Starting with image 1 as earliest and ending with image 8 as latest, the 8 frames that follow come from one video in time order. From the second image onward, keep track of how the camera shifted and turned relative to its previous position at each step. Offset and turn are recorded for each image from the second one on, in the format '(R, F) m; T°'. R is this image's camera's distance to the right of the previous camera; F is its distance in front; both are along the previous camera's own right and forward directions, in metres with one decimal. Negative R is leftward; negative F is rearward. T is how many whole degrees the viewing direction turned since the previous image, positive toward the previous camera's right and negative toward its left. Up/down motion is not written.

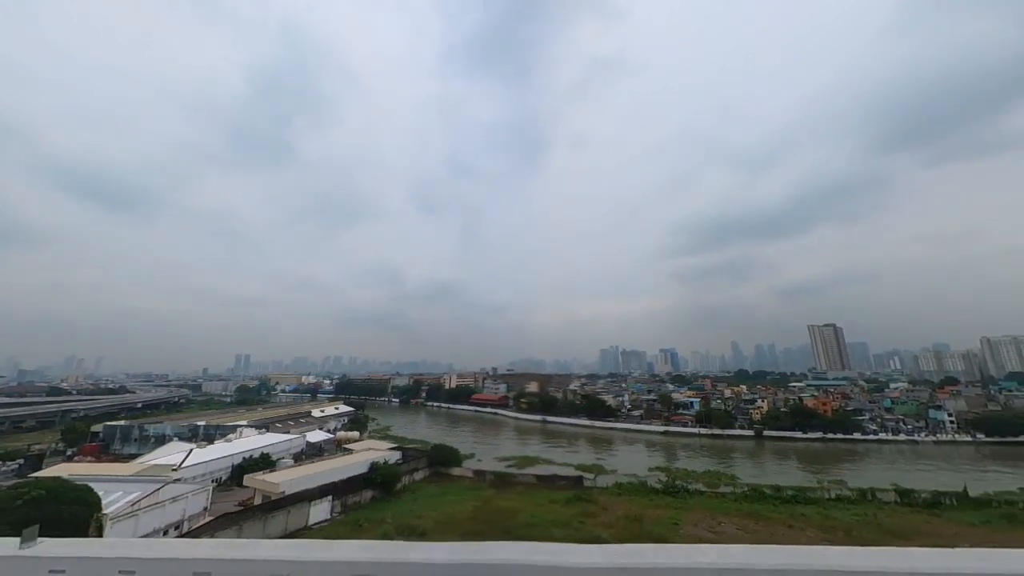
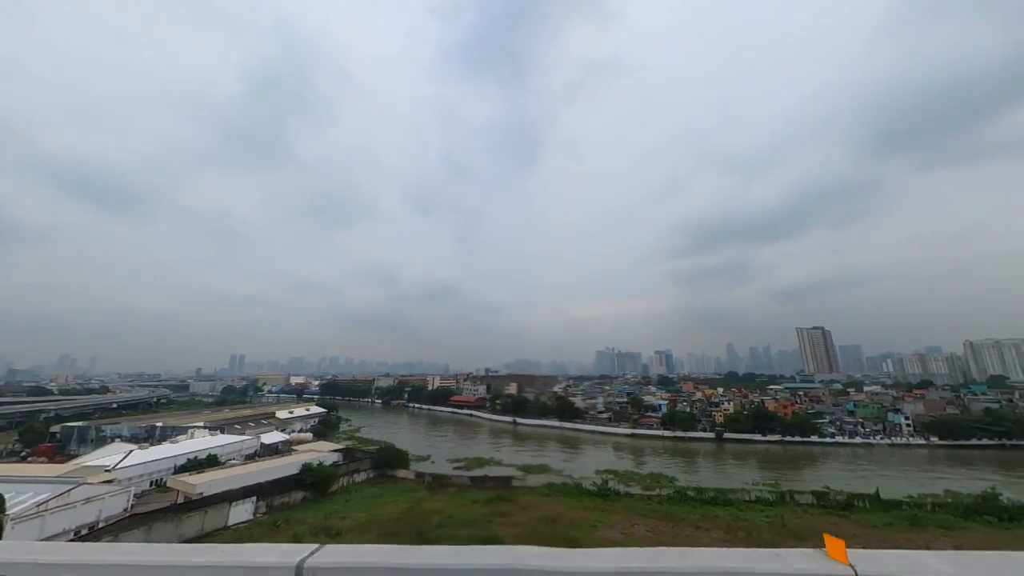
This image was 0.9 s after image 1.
(+1.1, -0.1) m; 0°
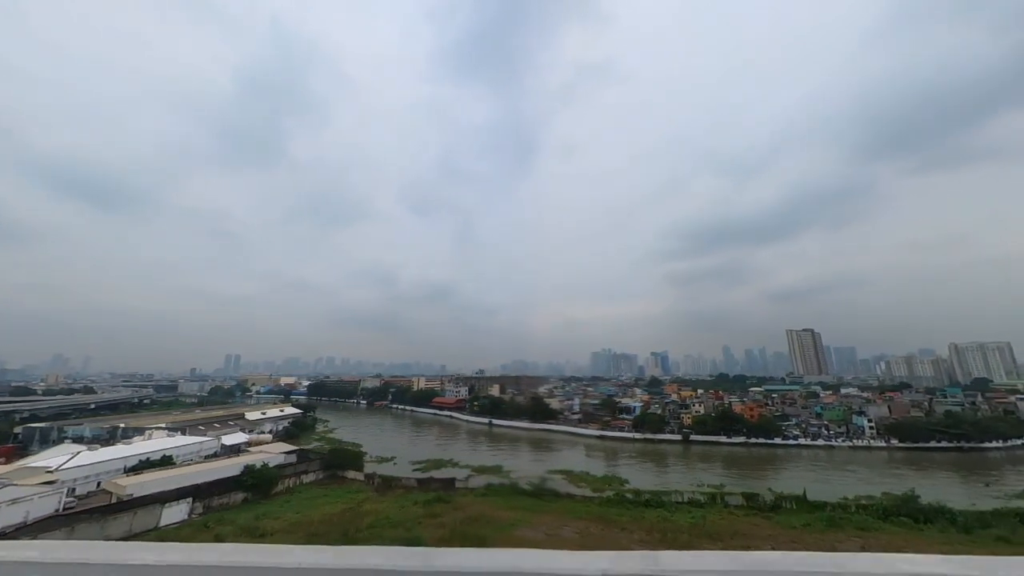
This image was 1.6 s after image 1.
(+1.0, -0.1) m; 0°
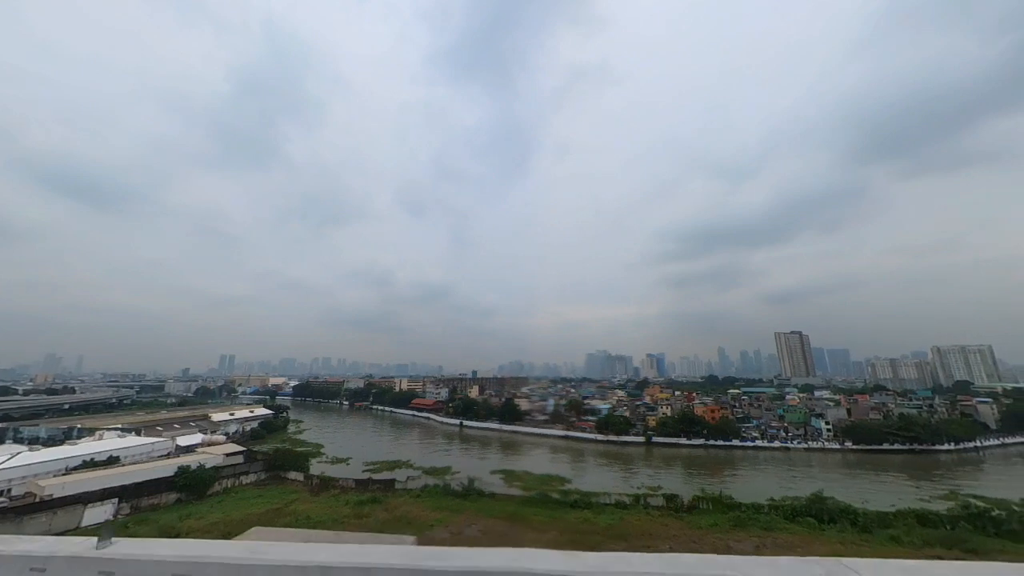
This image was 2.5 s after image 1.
(+1.1, -0.1) m; 0°
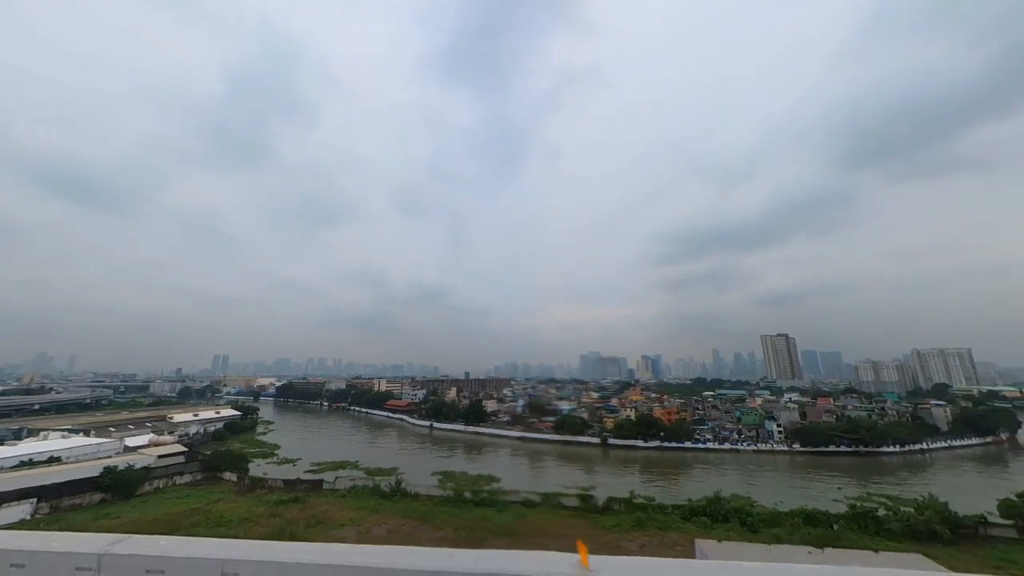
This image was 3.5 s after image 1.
(+1.3, -0.2) m; 0°
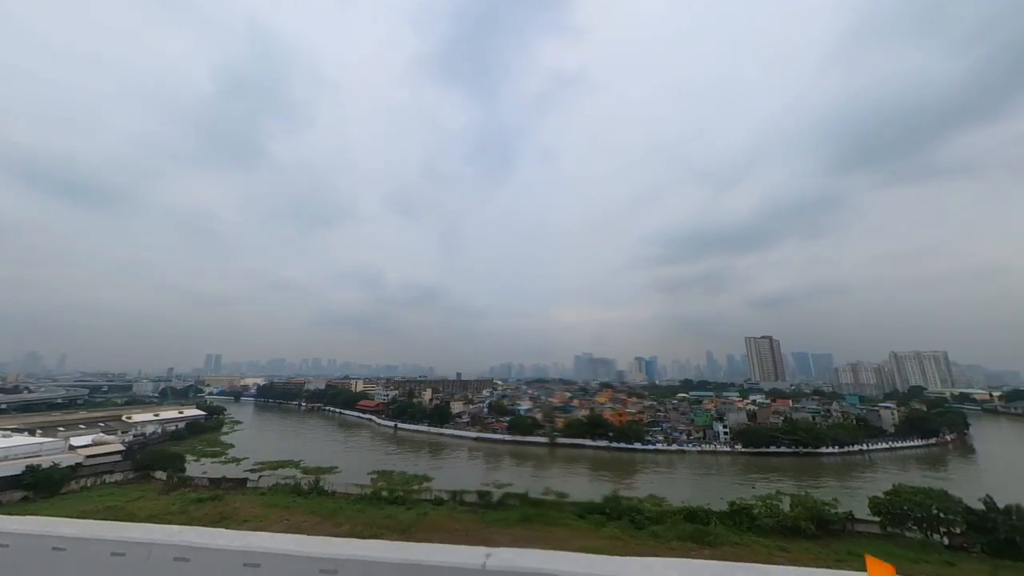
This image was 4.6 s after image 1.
(+1.5, -0.3) m; 0°
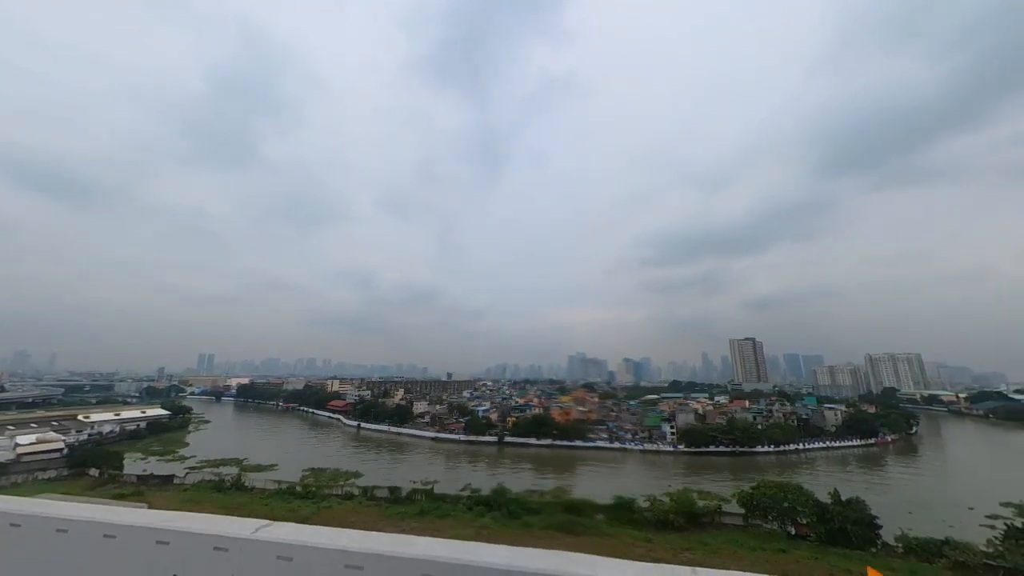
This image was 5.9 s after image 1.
(+1.6, -0.4) m; +1°
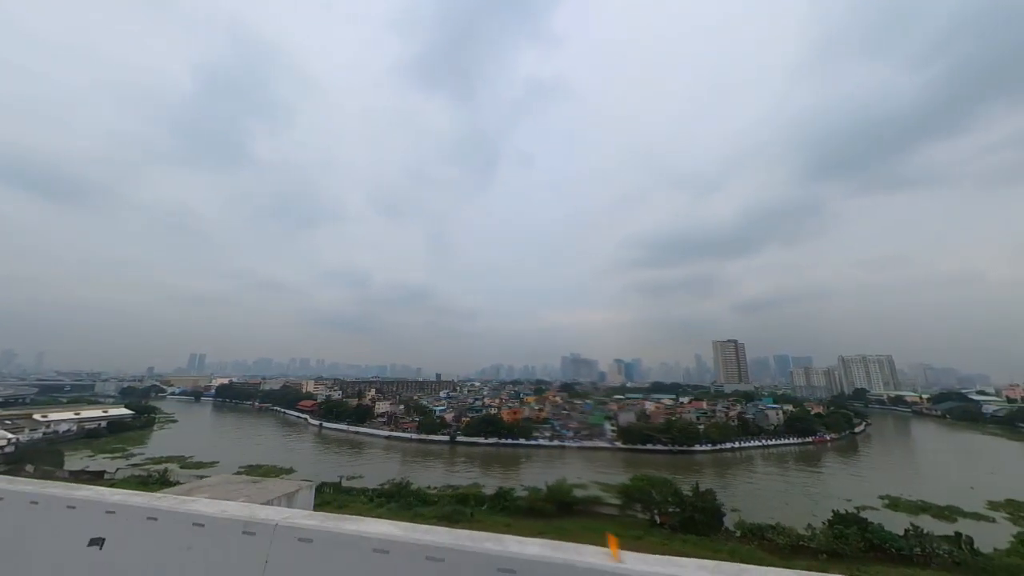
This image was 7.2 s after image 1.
(+1.6, -0.5) m; +1°
